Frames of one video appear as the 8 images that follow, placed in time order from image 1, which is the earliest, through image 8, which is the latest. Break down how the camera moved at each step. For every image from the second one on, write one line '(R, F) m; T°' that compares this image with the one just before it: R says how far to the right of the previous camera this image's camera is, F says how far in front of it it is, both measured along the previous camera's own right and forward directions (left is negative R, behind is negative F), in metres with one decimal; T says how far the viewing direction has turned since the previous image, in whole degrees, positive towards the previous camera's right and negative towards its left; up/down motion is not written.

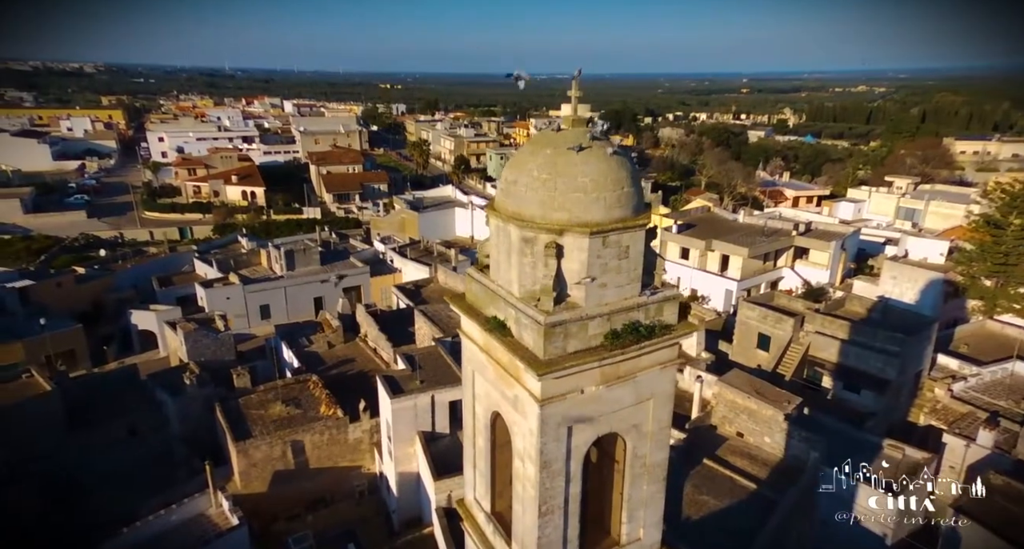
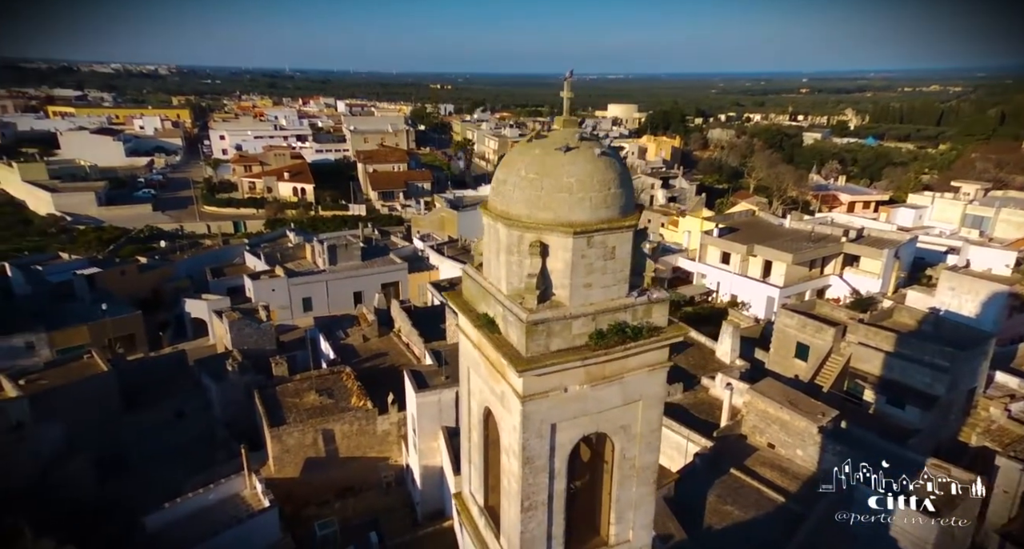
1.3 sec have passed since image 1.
(+0.8, -0.1) m; -5°
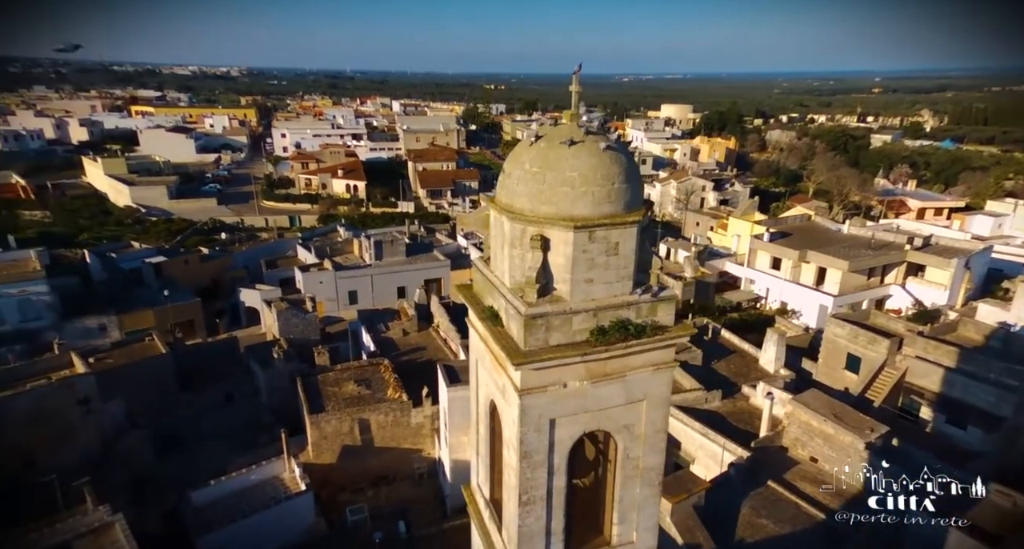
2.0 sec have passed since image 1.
(+0.6, 0.0) m; -5°
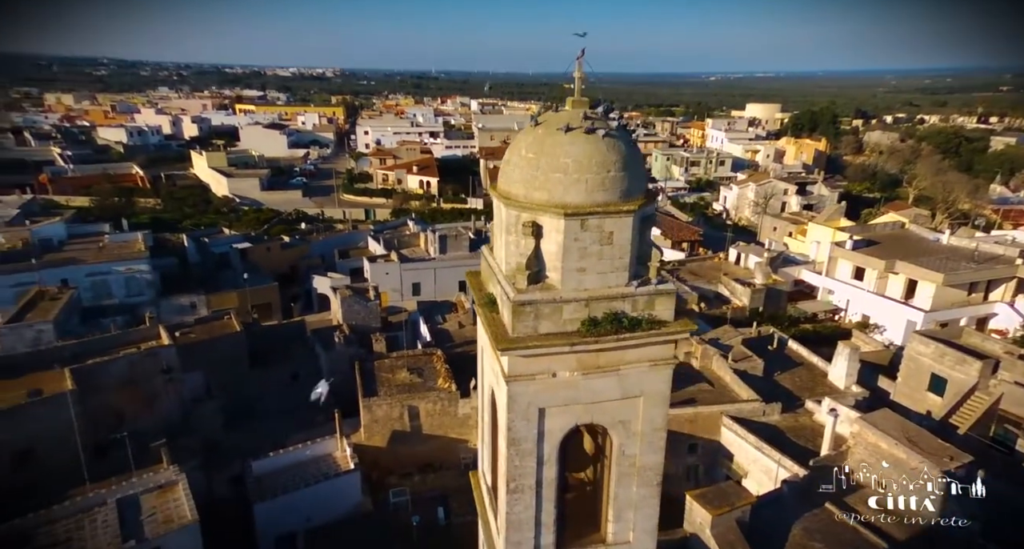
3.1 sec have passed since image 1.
(+1.0, +0.1) m; -8°
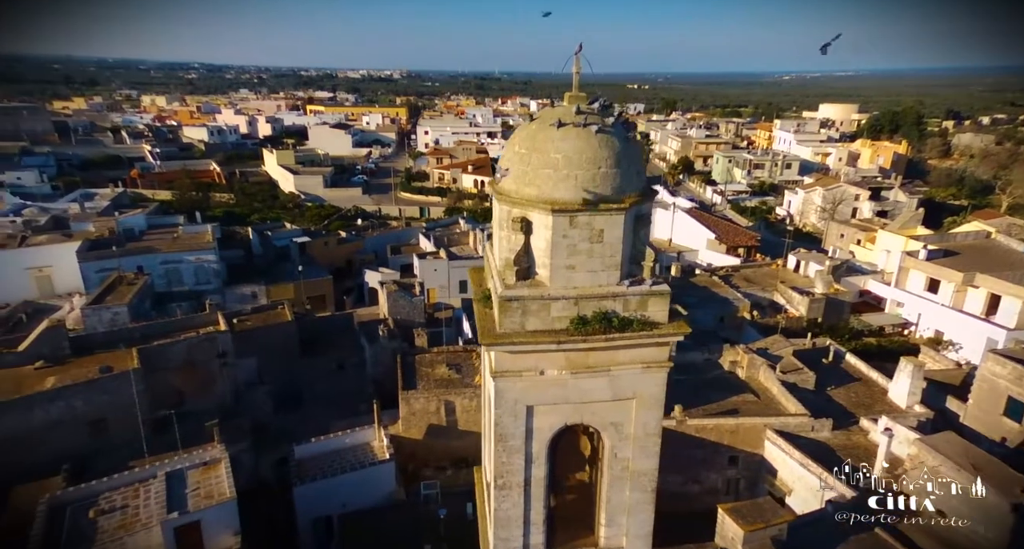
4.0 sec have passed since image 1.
(+0.8, +0.1) m; -6°
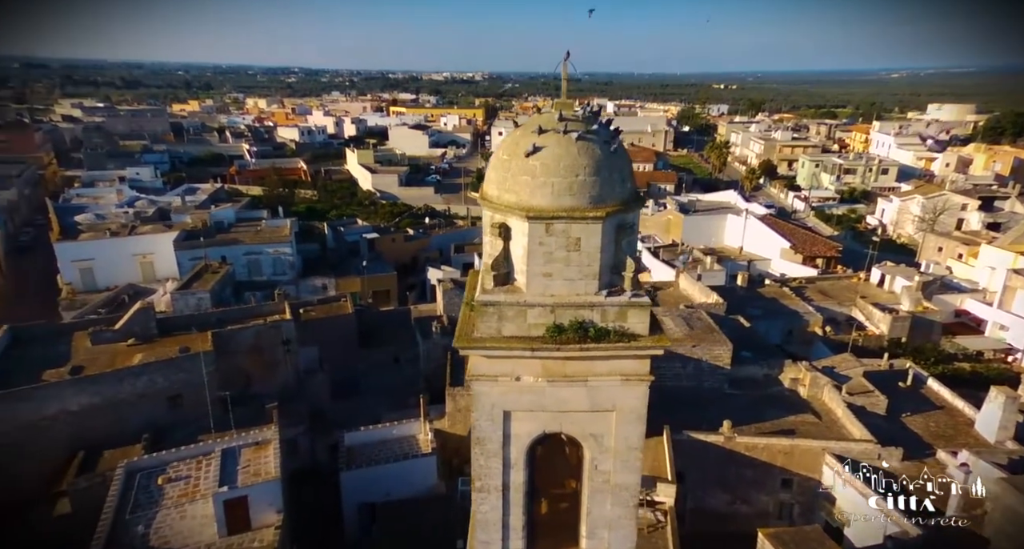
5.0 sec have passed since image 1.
(+1.2, 0.0) m; -8°
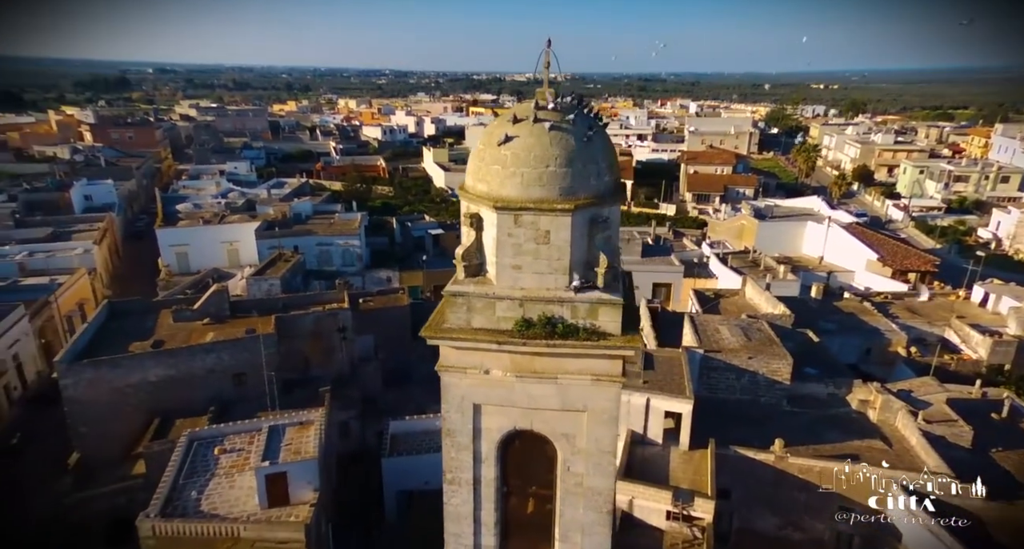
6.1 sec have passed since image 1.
(+1.2, +0.2) m; -9°
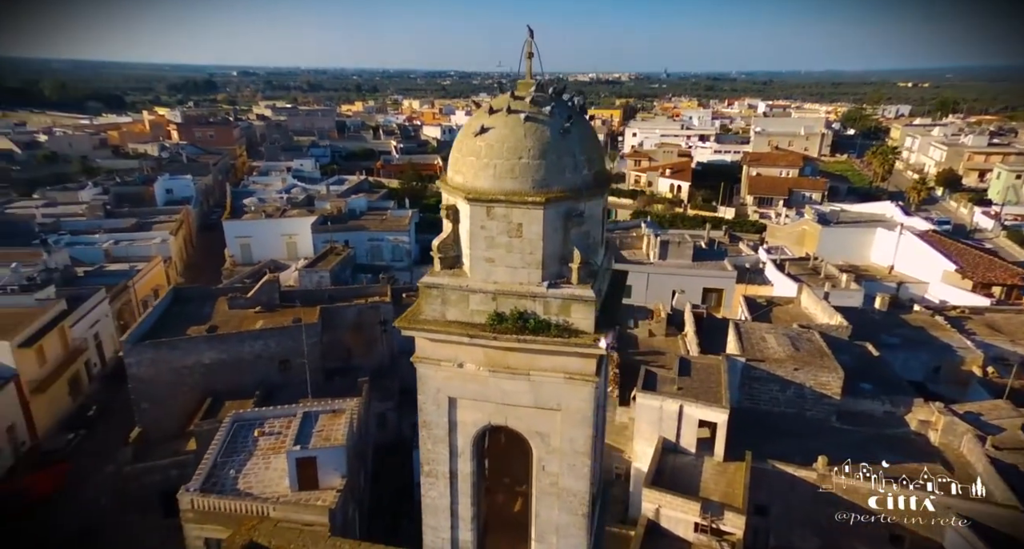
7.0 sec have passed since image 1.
(+1.0, +0.2) m; -7°
